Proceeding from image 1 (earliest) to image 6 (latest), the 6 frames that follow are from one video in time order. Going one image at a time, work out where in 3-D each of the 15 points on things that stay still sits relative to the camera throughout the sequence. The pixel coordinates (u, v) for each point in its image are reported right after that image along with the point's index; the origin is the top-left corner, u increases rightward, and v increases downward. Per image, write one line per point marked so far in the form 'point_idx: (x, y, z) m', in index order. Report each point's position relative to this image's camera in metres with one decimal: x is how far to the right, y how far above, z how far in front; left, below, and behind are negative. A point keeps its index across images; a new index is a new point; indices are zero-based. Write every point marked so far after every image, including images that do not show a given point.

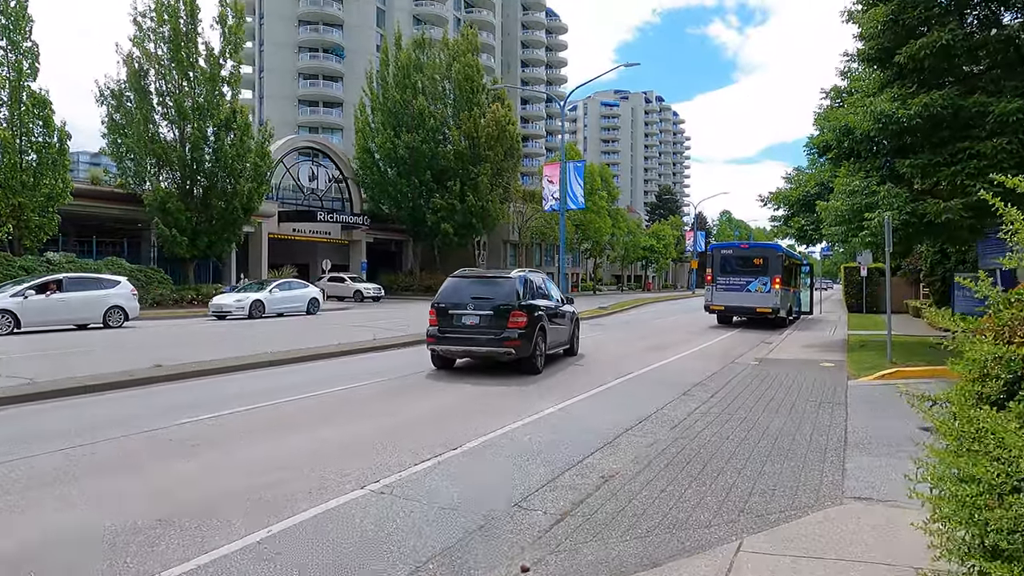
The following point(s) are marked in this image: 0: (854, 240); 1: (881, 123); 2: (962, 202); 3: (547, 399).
0: (+7.2, +1.0, +14.9) m
1: (+7.4, +3.3, +14.1) m
2: (+8.3, +1.6, +13.0) m
3: (+0.5, -1.6, +10.4) m
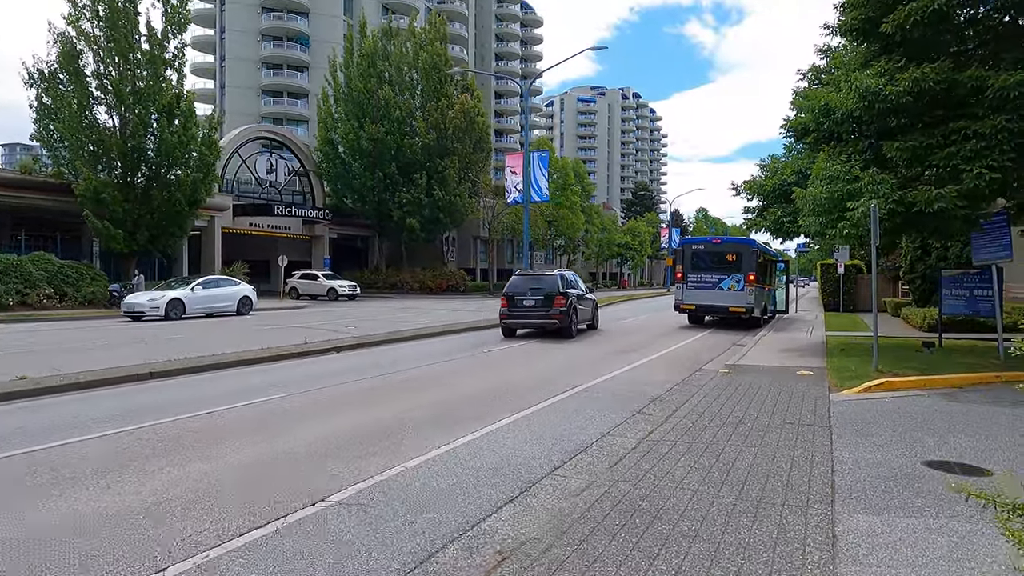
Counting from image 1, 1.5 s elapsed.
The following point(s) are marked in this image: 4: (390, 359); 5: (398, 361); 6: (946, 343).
0: (+6.1, +1.1, +13.3) m
1: (+6.3, +3.3, +12.5) m
2: (+7.3, +1.6, +11.5) m
3: (-0.4, -1.5, +8.6) m
4: (-2.6, -1.5, +15.1) m
5: (-2.3, -1.5, +14.6) m
6: (+9.5, -1.2, +15.3) m
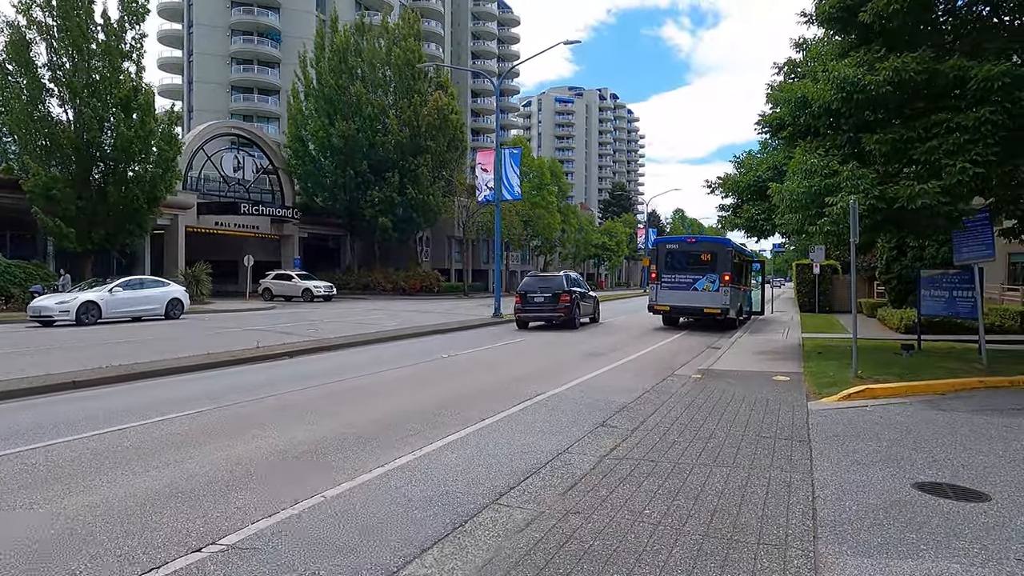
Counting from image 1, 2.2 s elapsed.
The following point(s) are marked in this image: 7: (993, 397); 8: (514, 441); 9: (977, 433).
0: (+5.4, +1.1, +12.7) m
1: (+5.7, +3.3, +11.9) m
2: (+6.6, +1.6, +10.9) m
3: (-1.0, -1.6, +7.8) m
4: (-3.3, -1.5, +14.2) m
5: (-3.1, -1.5, +13.7) m
6: (+8.7, -1.2, +14.8) m
7: (+6.7, -1.5, +9.8) m
8: (0.0, -1.6, +7.1) m
9: (+4.9, -1.5, +7.5) m
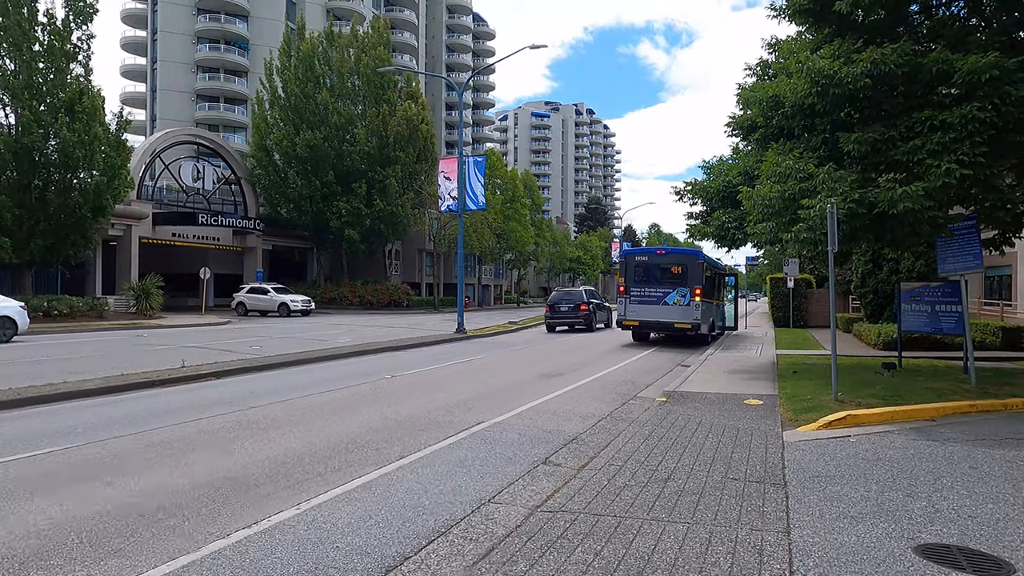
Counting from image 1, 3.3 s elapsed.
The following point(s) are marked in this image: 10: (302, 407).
0: (+4.6, +0.8, +11.7) m
1: (+4.8, +3.1, +10.9) m
2: (+5.8, +1.4, +9.9) m
3: (-1.7, -1.7, +6.5) m
4: (-4.2, -1.8, +12.8) m
5: (-4.0, -1.8, +12.4) m
6: (+7.8, -1.5, +13.8) m
7: (+5.9, -1.7, +8.8) m
8: (-0.7, -1.7, +5.9) m
9: (+4.2, -1.7, +6.3) m
10: (-3.0, -1.7, +10.2) m
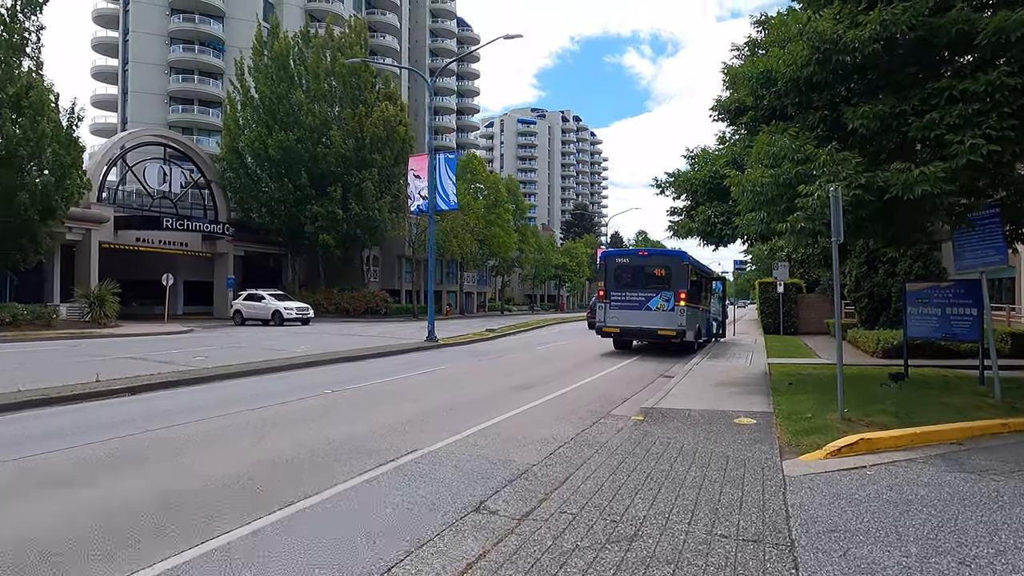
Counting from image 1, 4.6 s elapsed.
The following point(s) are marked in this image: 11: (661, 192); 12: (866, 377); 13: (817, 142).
0: (+3.9, +0.8, +10.2) m
1: (+4.2, +3.1, +9.4) m
2: (+5.2, +1.4, +8.4) m
3: (-2.3, -1.6, +4.9) m
4: (-4.9, -1.8, +11.1) m
5: (-4.6, -1.8, +10.7) m
6: (+7.1, -1.5, +12.4) m
7: (+5.3, -1.7, +7.3) m
8: (-1.2, -1.6, +4.3) m
9: (+3.6, -1.6, +4.8) m
10: (-3.7, -1.7, +8.5) m
11: (+3.5, +2.2, +16.3) m
12: (+6.1, -1.5, +12.2) m
13: (+4.4, +2.1, +10.1) m
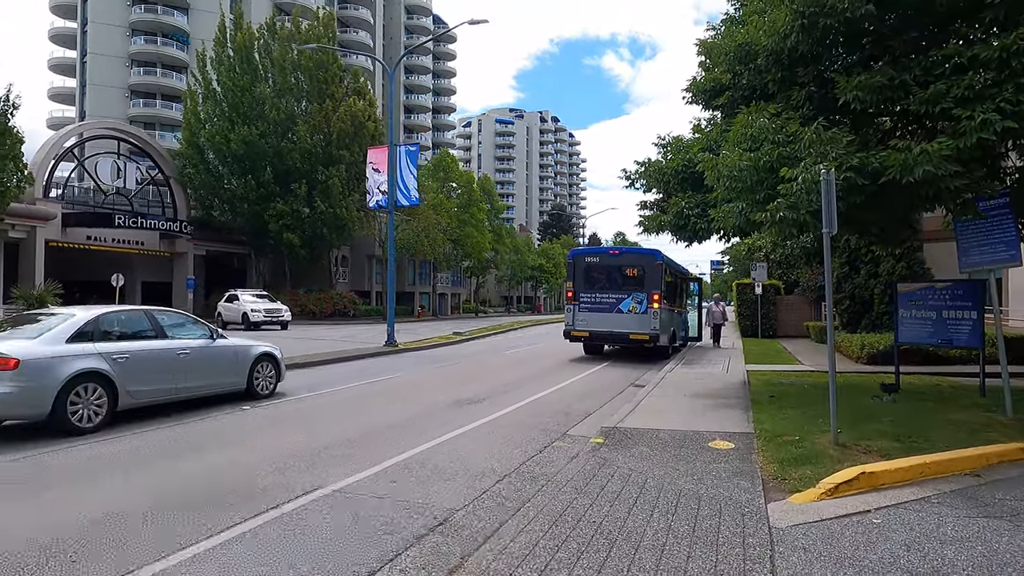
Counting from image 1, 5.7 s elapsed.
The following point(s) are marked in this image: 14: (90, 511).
0: (+3.2, +0.8, +8.9) m
1: (+3.4, +3.1, +8.2) m
2: (+4.5, +1.4, +7.2) m
3: (-2.8, -1.6, +3.4) m
4: (-5.7, -1.8, +9.6) m
5: (-5.4, -1.8, +9.2) m
6: (+6.3, -1.5, +11.2) m
7: (+4.7, -1.7, +6.0) m
8: (-1.8, -1.6, +2.8) m
9: (+3.1, -1.6, +3.5) m
10: (-4.3, -1.7, +7.0) m
11: (+2.6, +2.2, +15.0) m
12: (+5.4, -1.6, +11.0) m
13: (+3.6, +2.1, +8.8) m
14: (-3.2, -1.7, +5.1) m
